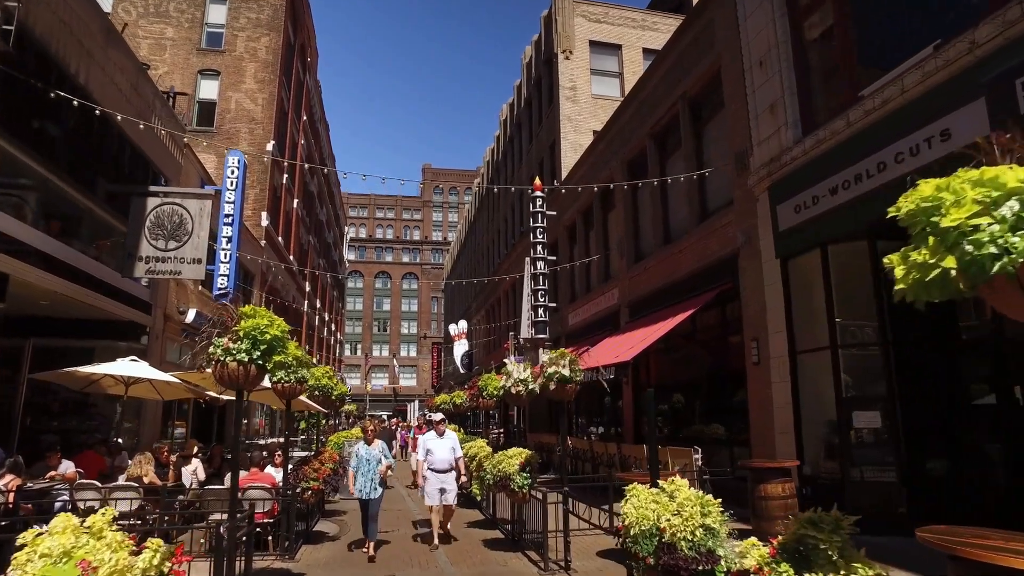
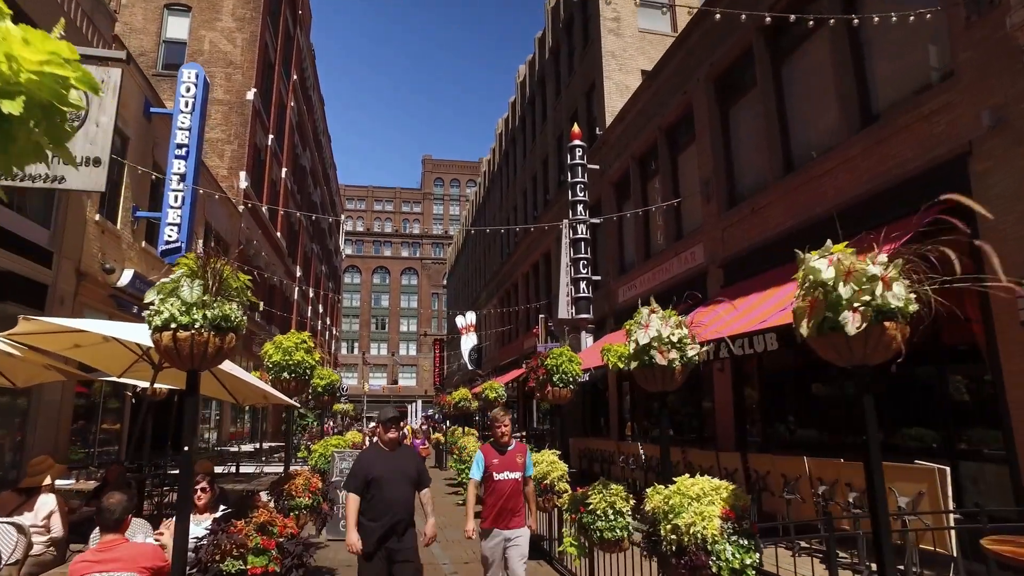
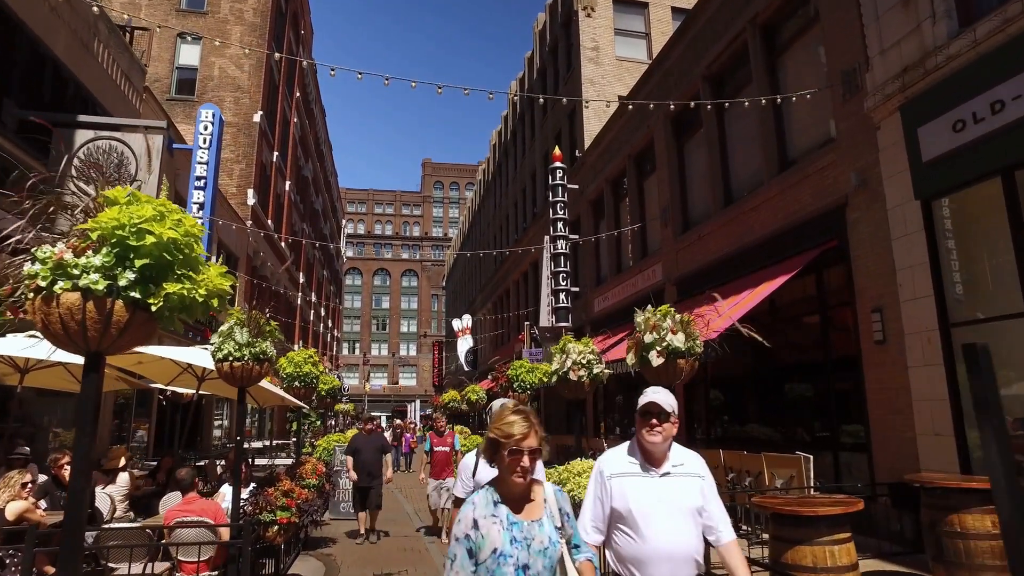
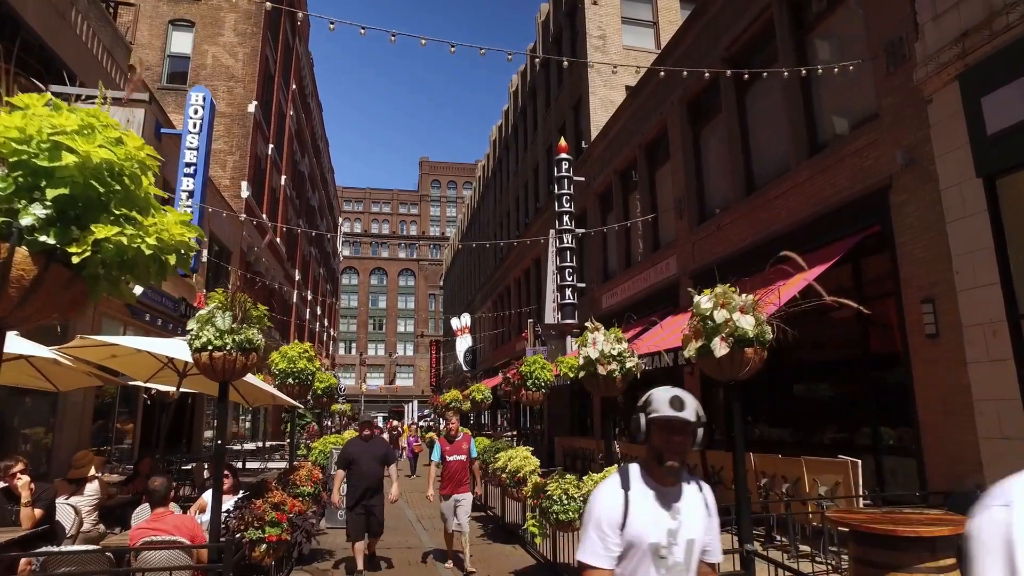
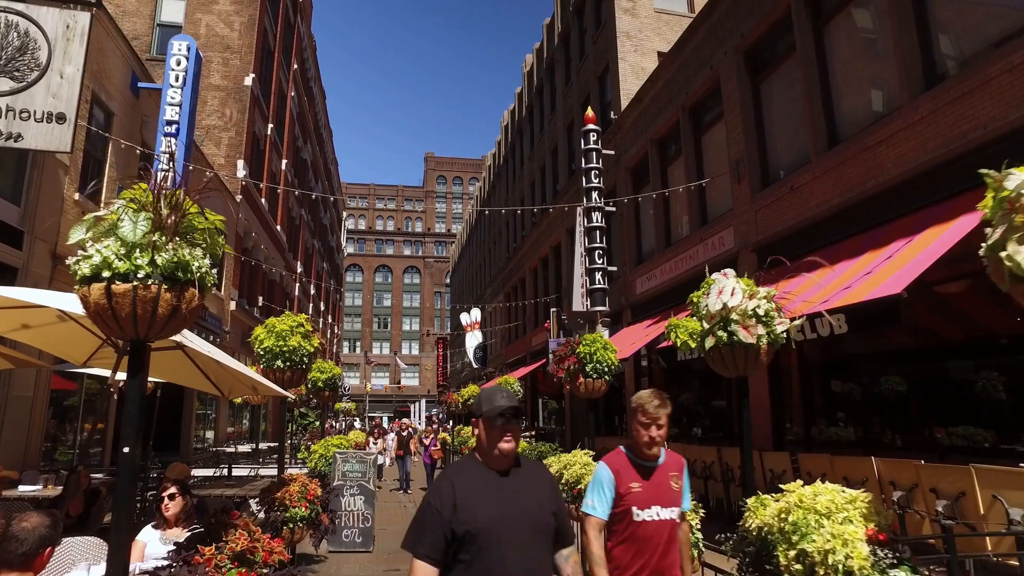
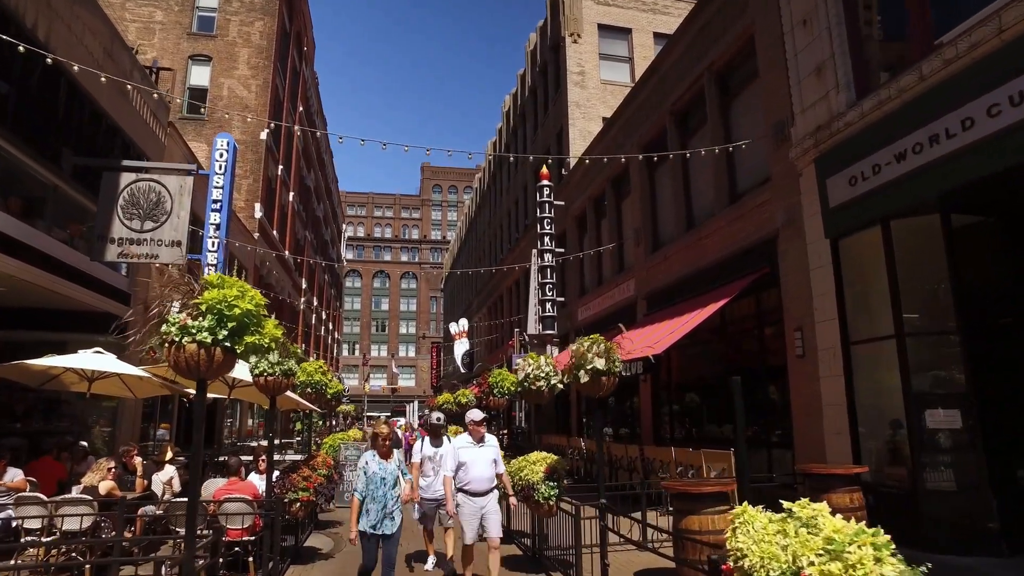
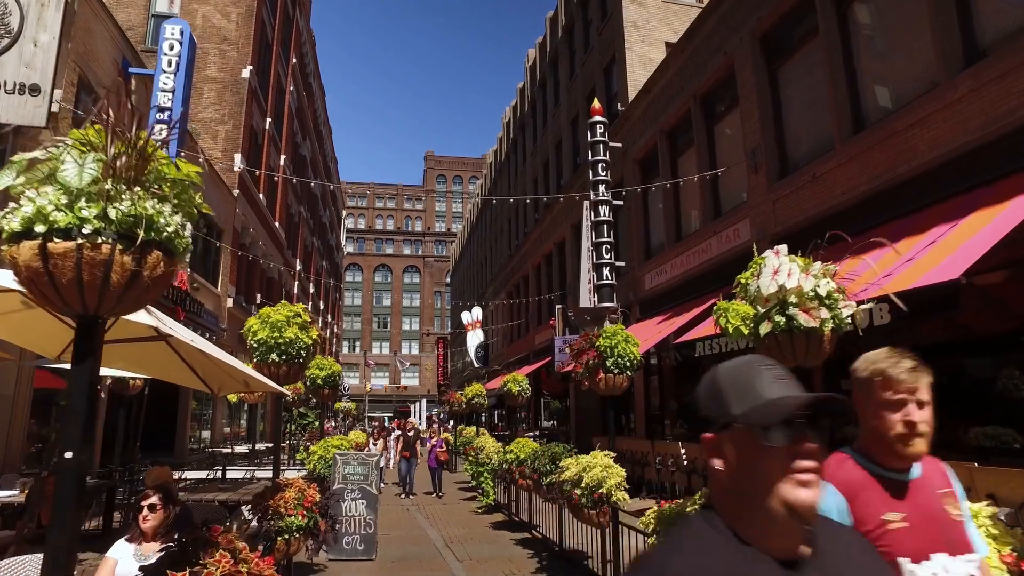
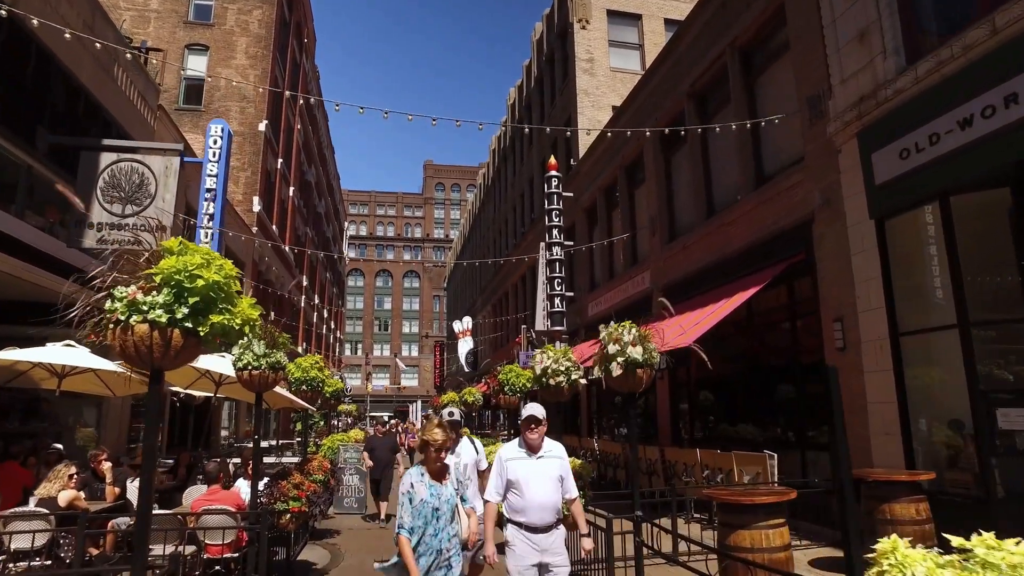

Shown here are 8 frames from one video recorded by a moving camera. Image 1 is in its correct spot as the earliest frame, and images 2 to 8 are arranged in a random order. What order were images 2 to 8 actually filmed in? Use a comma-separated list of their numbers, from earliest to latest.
6, 8, 3, 4, 2, 5, 7
